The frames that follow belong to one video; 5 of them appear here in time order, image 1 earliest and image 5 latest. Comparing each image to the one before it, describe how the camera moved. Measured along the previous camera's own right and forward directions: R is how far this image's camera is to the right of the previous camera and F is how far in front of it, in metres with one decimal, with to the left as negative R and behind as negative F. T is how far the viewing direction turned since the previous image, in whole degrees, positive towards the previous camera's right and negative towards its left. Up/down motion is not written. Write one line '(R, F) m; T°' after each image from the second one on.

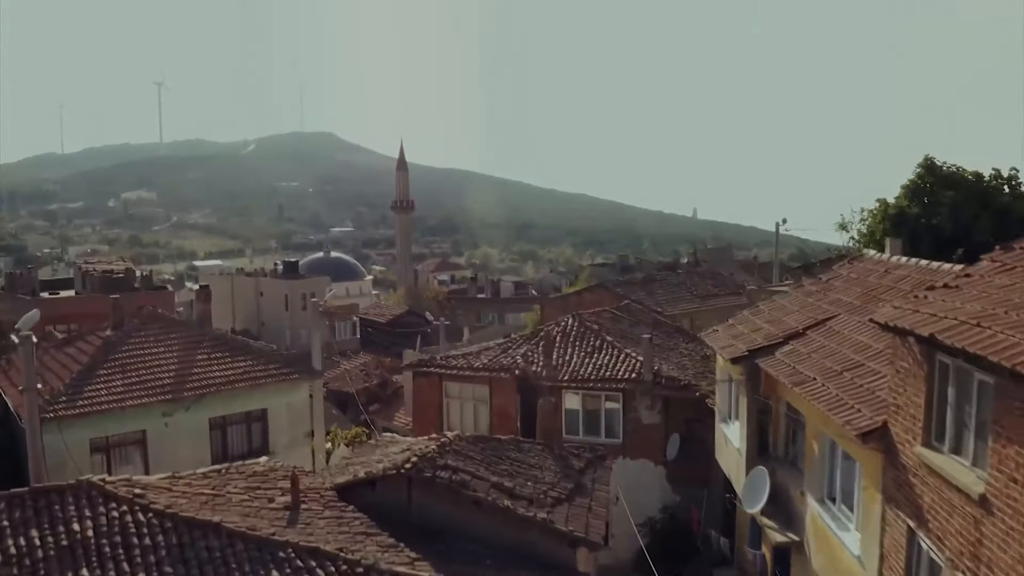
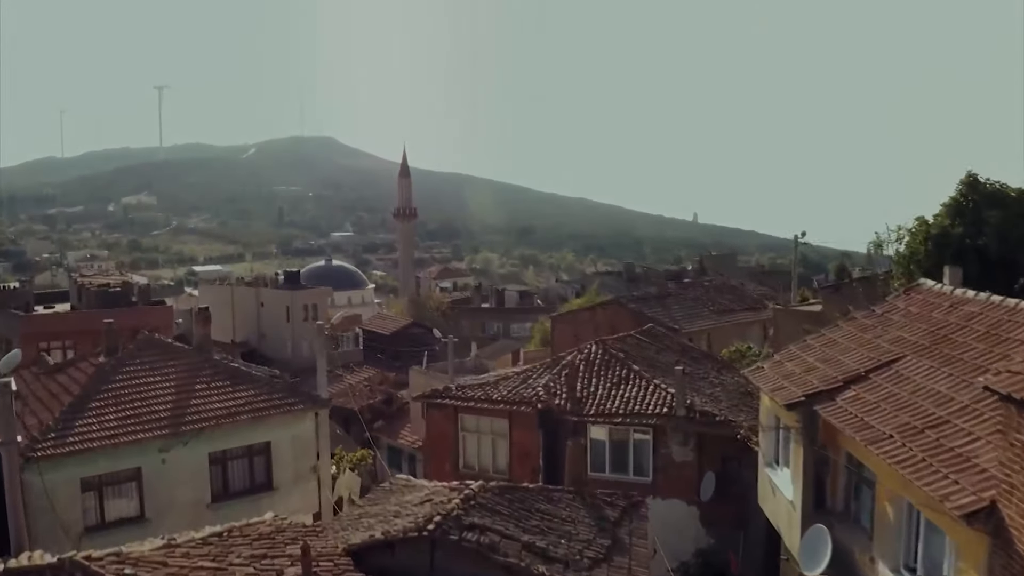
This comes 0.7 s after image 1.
(-0.3, +0.9) m; 0°
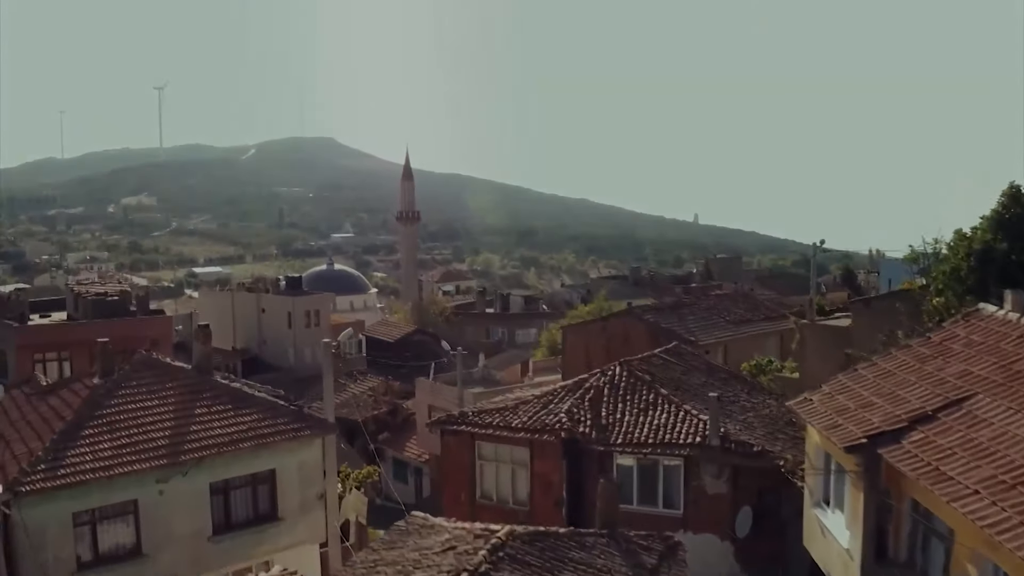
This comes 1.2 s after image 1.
(-0.3, +0.8) m; 0°
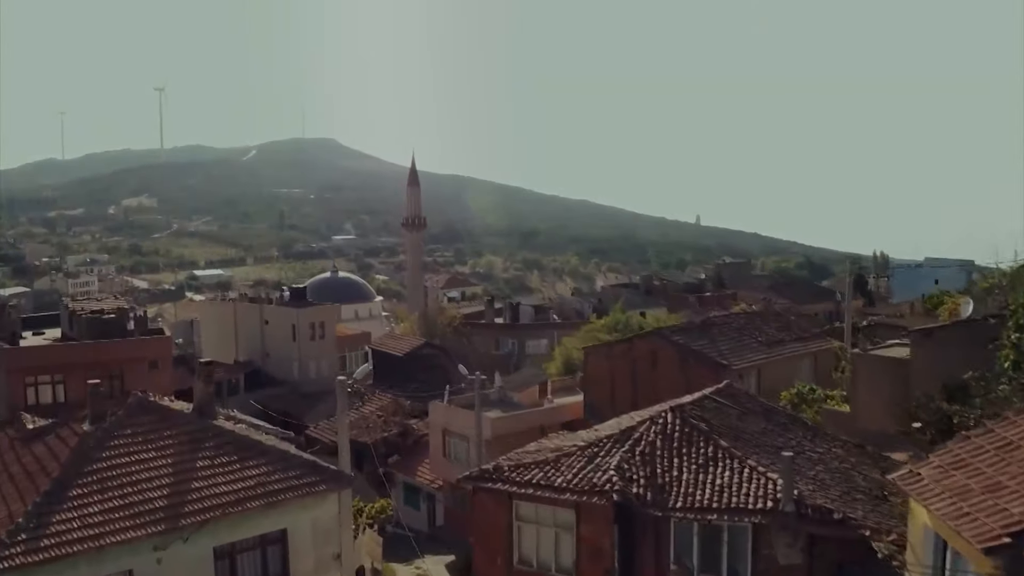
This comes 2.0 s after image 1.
(-0.5, +1.4) m; 0°
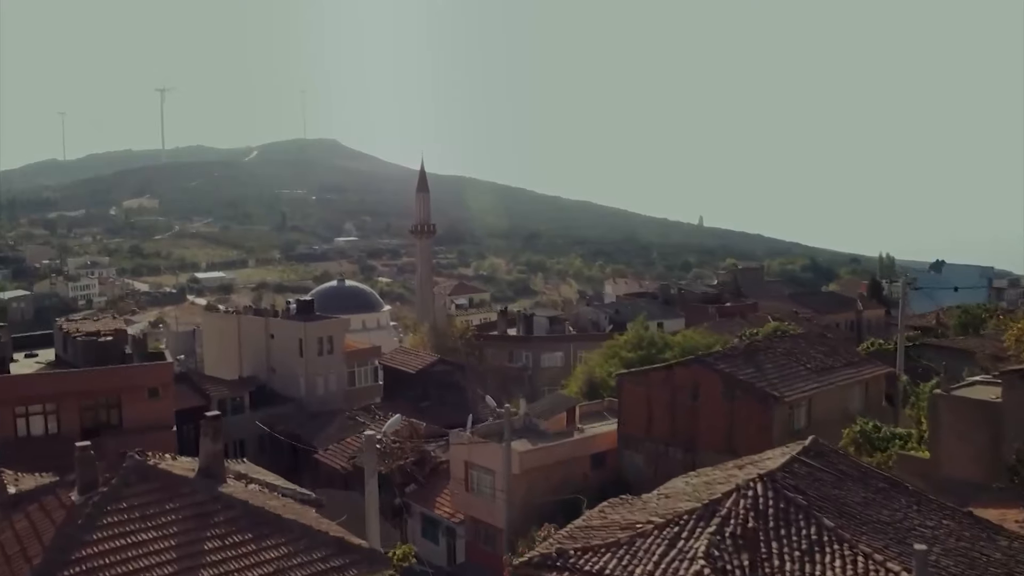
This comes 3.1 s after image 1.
(-0.7, +1.7) m; 0°
